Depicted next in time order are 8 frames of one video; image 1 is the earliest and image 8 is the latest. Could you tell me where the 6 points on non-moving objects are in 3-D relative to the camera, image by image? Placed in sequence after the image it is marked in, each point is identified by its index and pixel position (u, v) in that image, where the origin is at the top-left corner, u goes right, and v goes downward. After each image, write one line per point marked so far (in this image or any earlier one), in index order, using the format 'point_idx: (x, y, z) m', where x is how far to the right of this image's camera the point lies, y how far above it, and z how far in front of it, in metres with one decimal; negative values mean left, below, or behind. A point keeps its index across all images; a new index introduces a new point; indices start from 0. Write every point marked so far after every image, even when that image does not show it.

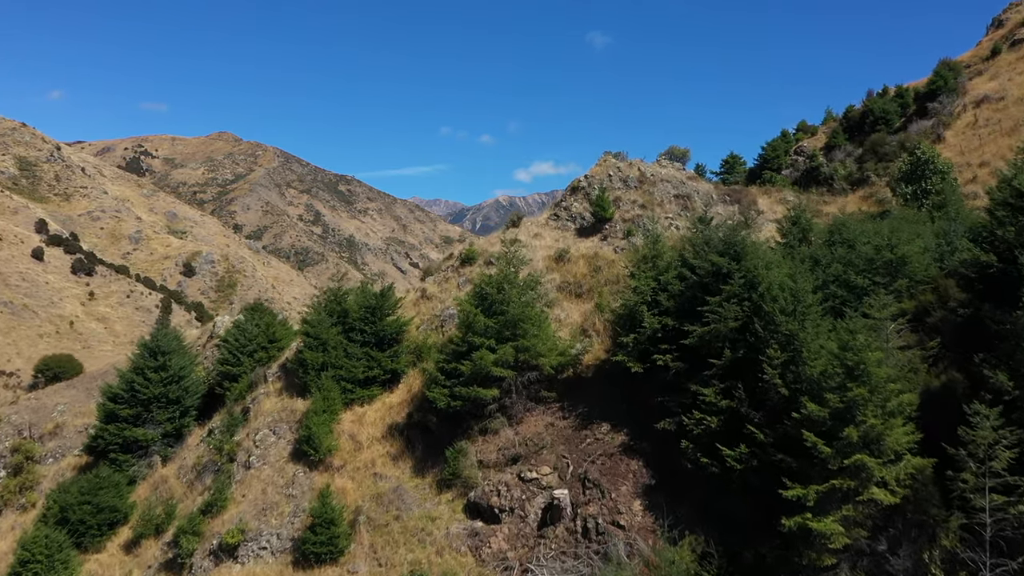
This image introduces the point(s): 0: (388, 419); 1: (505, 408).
0: (-1.9, -2.0, +8.3) m
1: (-0.1, -1.7, +7.8) m
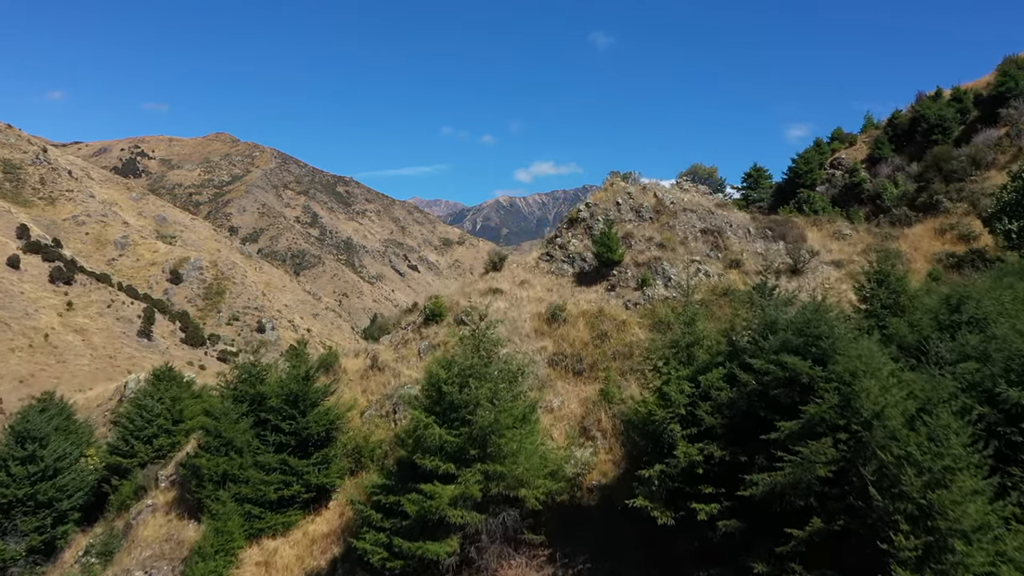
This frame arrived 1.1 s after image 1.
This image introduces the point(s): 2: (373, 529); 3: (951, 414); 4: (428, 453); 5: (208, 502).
0: (-2.2, -2.9, +5.8) m
1: (-0.4, -2.7, +5.4) m
2: (-1.4, -2.4, +5.4) m
3: (+3.3, -0.9, +4.2) m
4: (-0.8, -1.6, +5.3) m
5: (-3.5, -2.5, +6.3) m
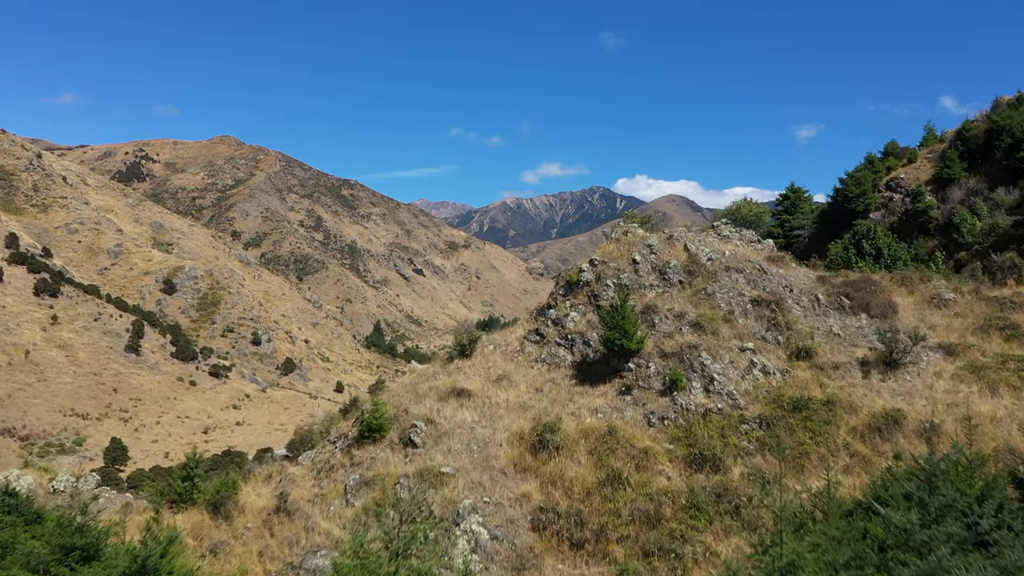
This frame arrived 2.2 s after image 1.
0: (-2.5, -4.0, +3.4) m
1: (-0.7, -3.7, +2.9) m
2: (-1.7, -3.4, +2.9) m
3: (+3.0, -2.0, +1.7) m
4: (-1.1, -2.6, +2.9) m
5: (-3.8, -3.5, +3.9) m
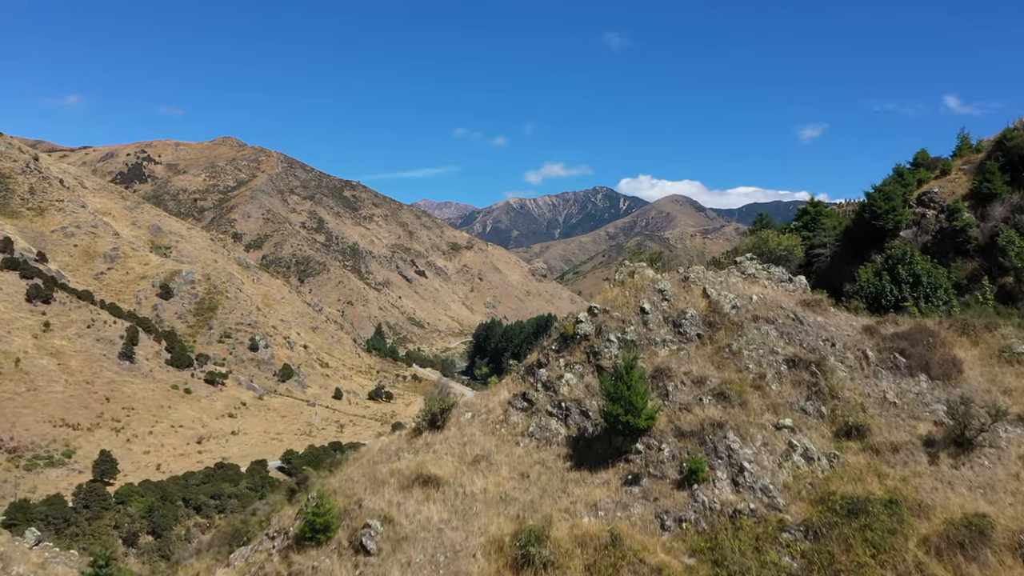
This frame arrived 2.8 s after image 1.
0: (-2.7, -4.5, +2.3) m
1: (-0.9, -4.2, +1.8) m
2: (-1.9, -3.9, +1.8) m
3: (+2.8, -2.5, +0.5) m
4: (-1.3, -3.2, +1.8) m
5: (-4.0, -4.0, +2.8) m
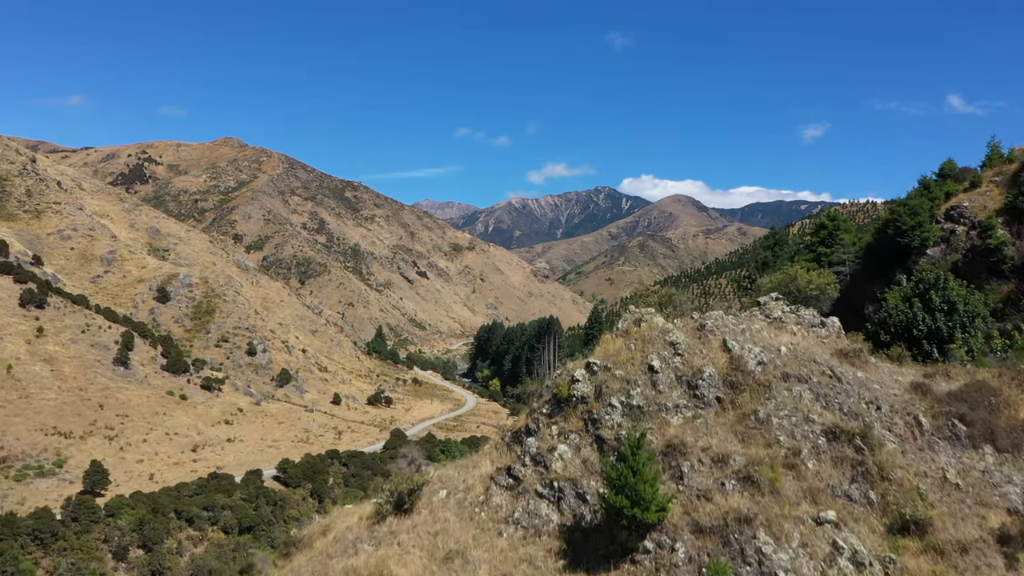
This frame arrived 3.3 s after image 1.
0: (-2.8, -4.9, +1.5) m
1: (-1.1, -4.7, +1.0) m
2: (-2.0, -4.4, +1.0) m
3: (+2.6, -2.9, -0.3) m
4: (-1.5, -3.6, +0.9) m
5: (-4.1, -4.4, +2.0) m
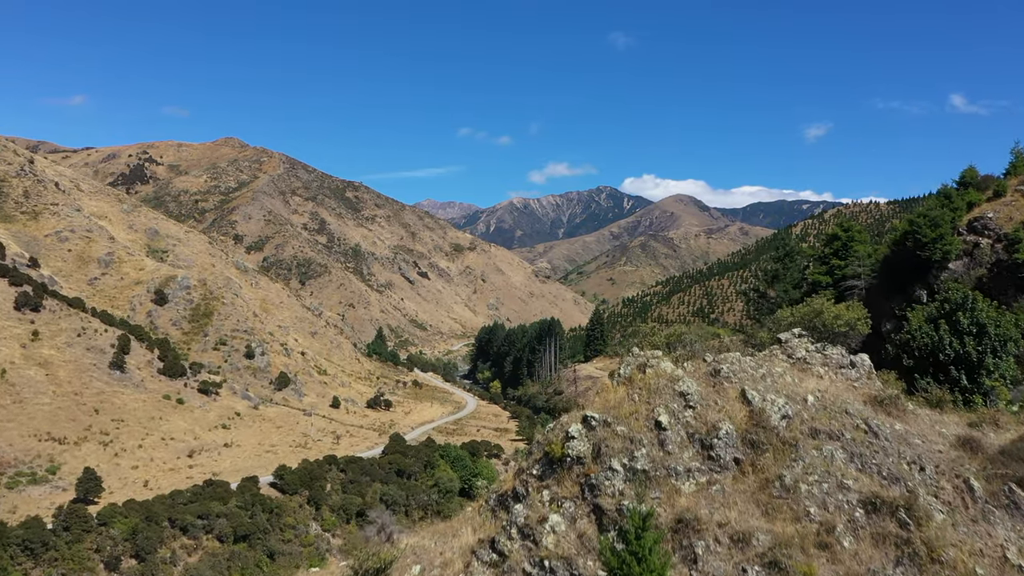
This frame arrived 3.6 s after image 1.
0: (-3.0, -5.2, +0.9) m
1: (-1.2, -5.0, +0.4) m
2: (-2.1, -4.7, +0.4) m
3: (+2.5, -3.2, -0.9) m
4: (-1.6, -3.9, +0.3) m
5: (-4.3, -4.7, +1.4) m
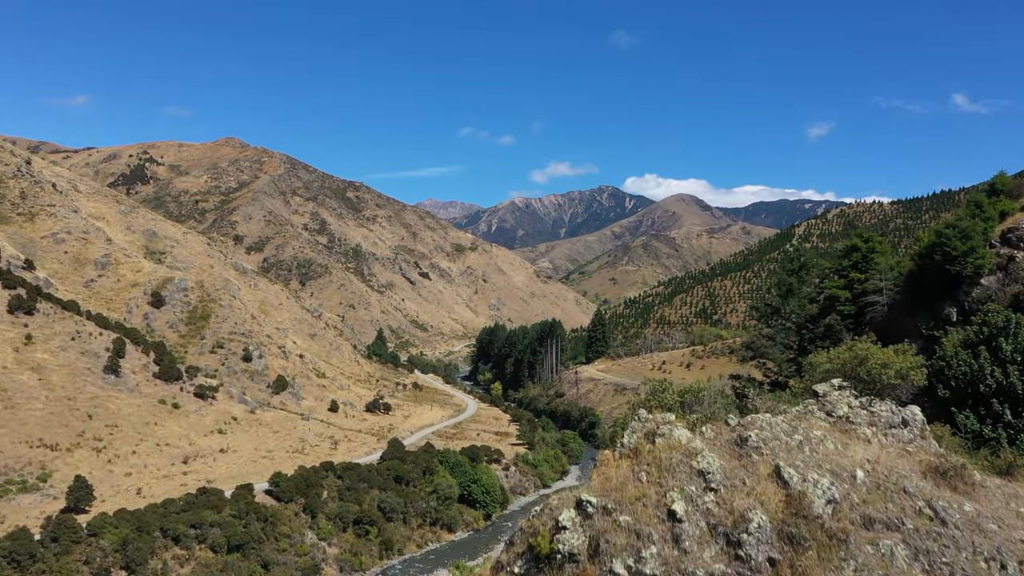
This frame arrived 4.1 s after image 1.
0: (-3.1, -5.5, +0.1) m
1: (-1.3, -5.2, -0.4) m
2: (-2.3, -5.0, -0.4) m
3: (+2.4, -3.5, -1.7) m
4: (-1.7, -4.2, -0.4) m
5: (-4.4, -5.0, +0.6) m
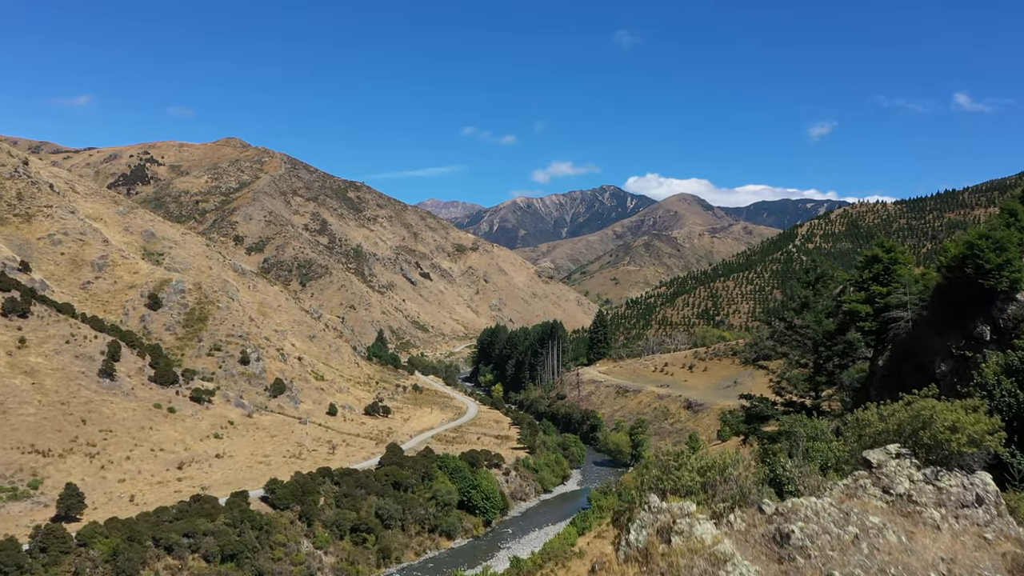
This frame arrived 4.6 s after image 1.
0: (-3.2, -5.8, -0.6) m
1: (-1.5, -5.5, -1.1) m
2: (-2.4, -5.2, -1.1) m
3: (+2.2, -3.8, -2.4) m
4: (-1.9, -4.4, -1.1) m
5: (-4.5, -5.3, -0.1) m
